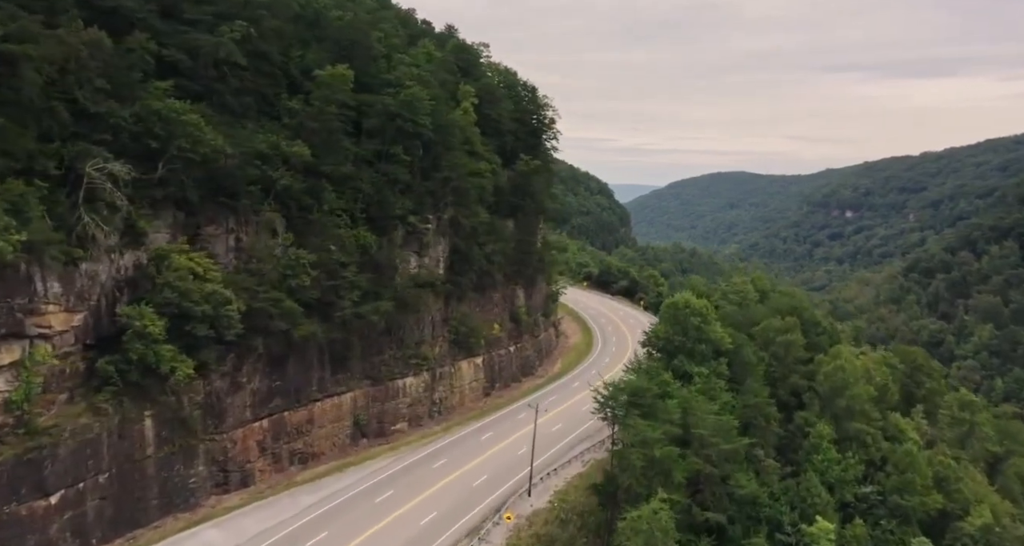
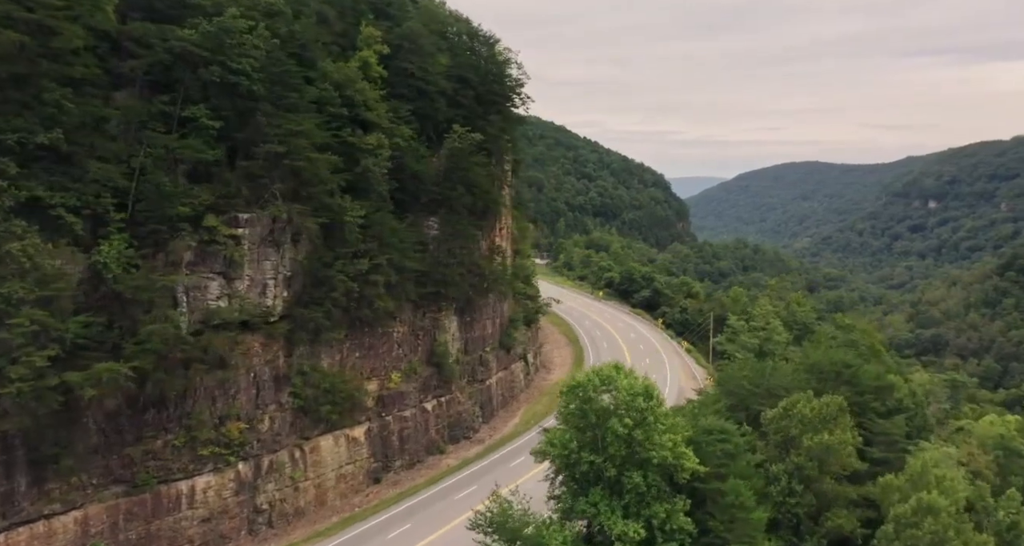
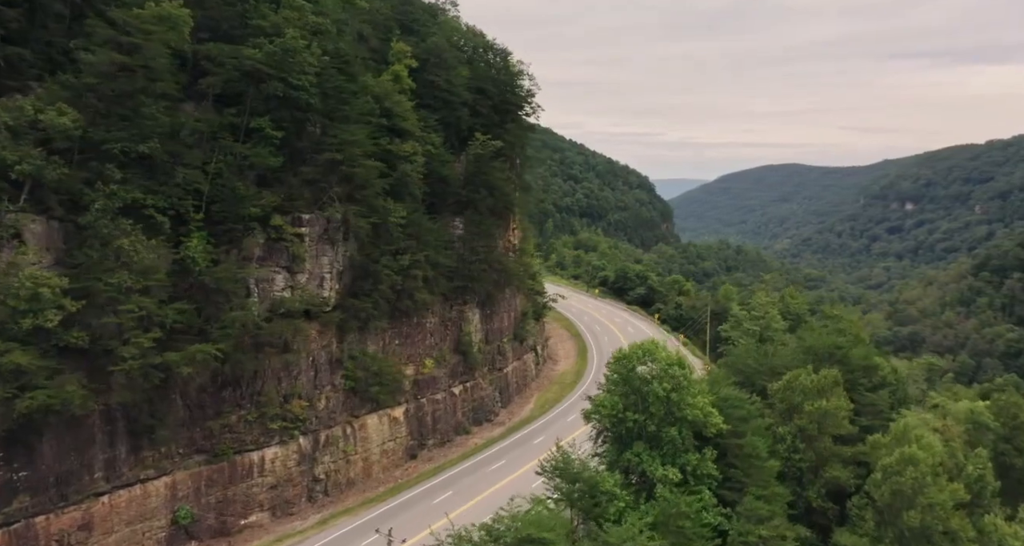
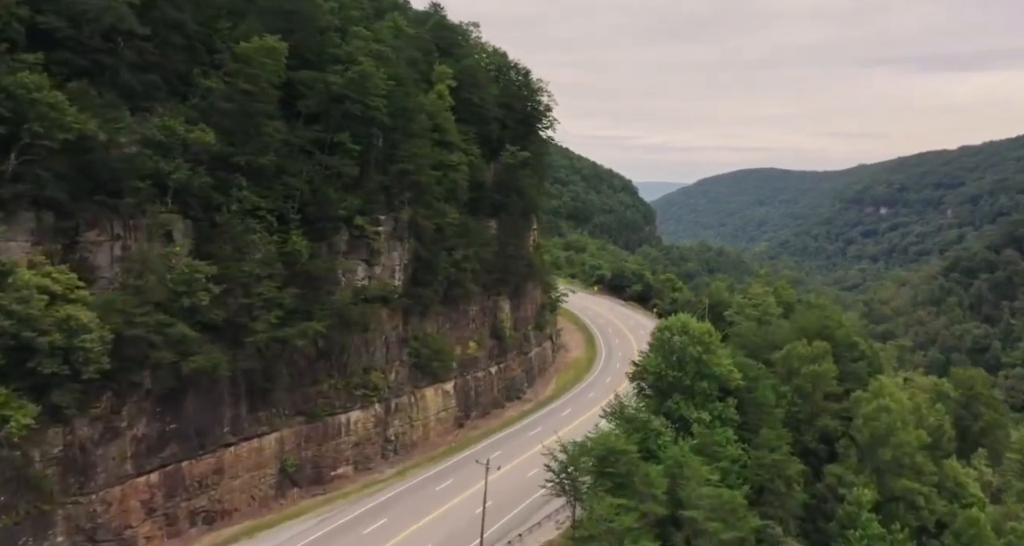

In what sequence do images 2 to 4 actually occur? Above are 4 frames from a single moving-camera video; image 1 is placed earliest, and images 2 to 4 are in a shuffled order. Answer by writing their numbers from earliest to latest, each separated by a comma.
4, 3, 2
